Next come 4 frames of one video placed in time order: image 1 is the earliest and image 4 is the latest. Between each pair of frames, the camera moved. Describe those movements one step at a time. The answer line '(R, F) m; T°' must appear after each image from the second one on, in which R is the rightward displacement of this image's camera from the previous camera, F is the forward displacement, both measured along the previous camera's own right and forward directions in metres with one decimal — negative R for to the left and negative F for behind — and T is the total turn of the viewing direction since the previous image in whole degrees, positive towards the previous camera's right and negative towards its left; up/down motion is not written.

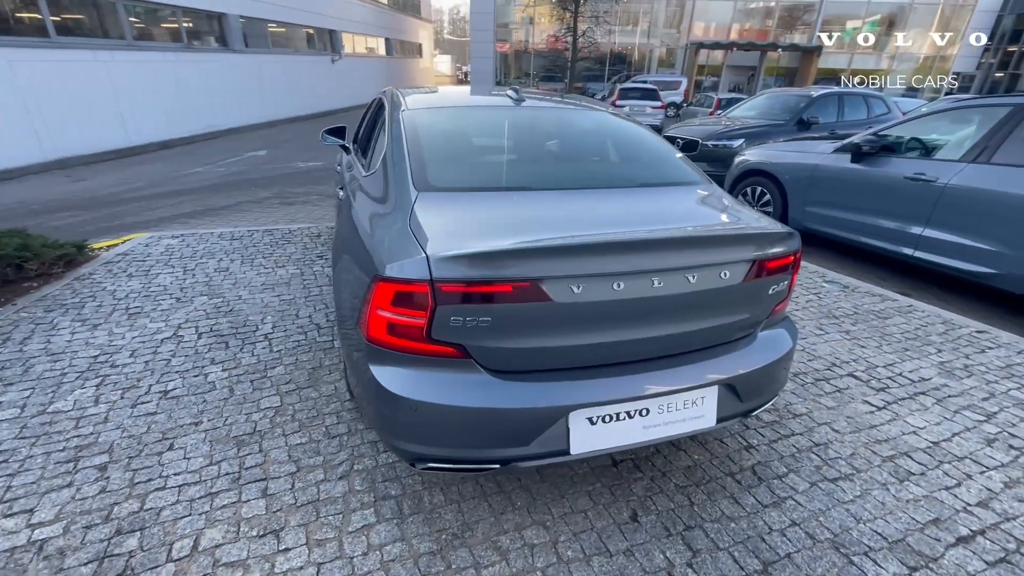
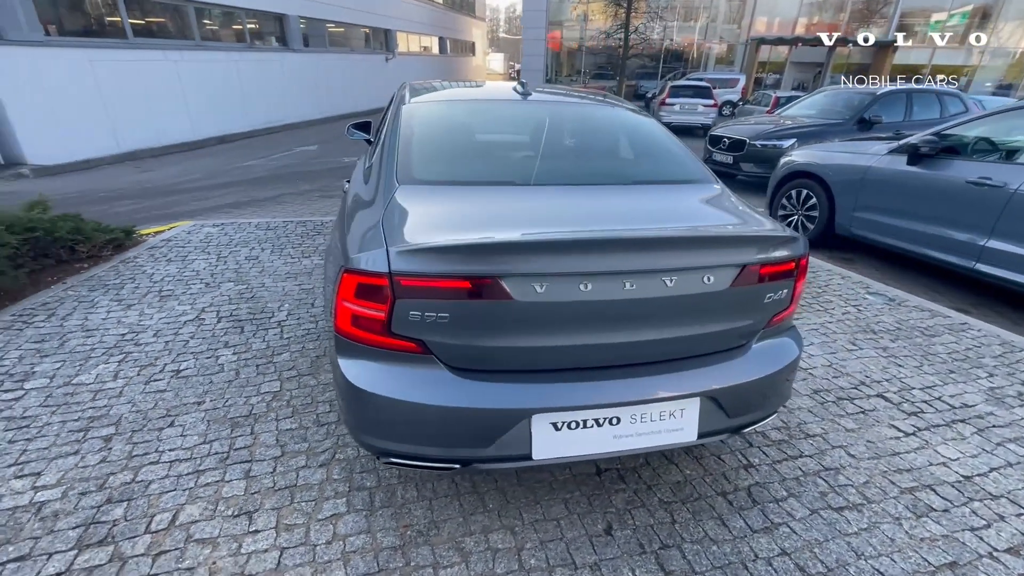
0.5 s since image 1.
(+0.3, +0.1) m; -6°
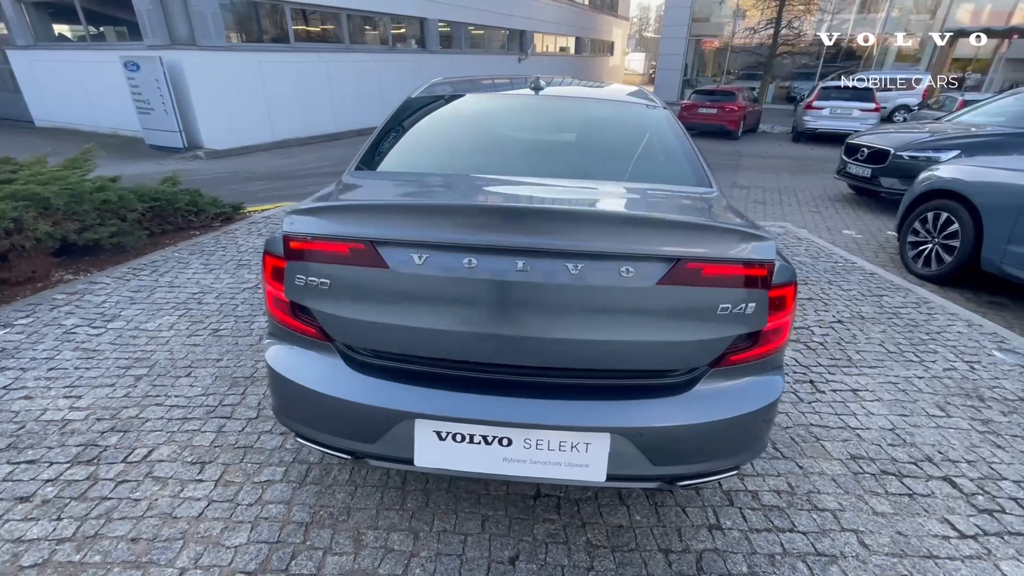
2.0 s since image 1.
(+0.8, +0.3) m; -16°
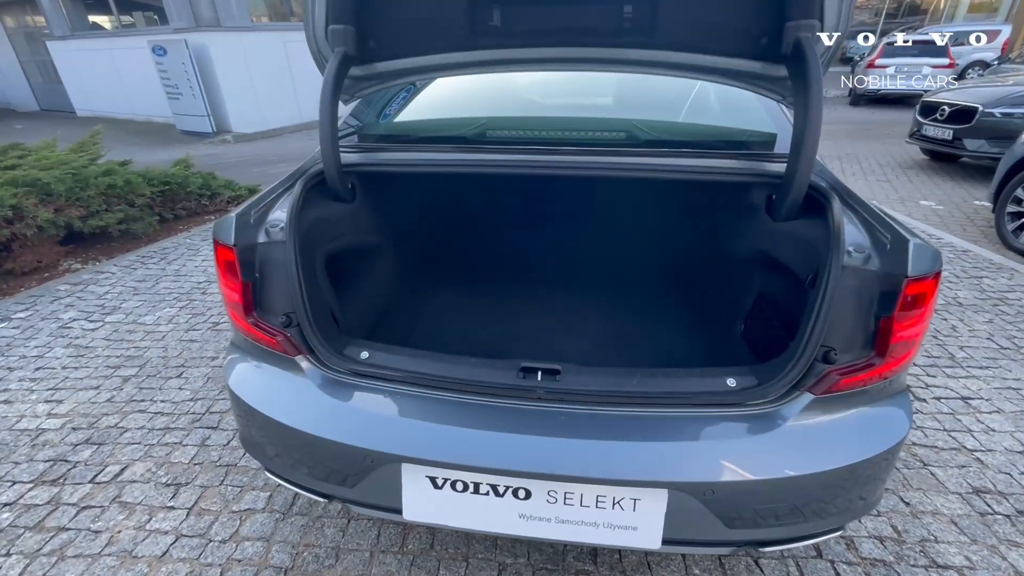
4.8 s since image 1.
(+0.1, +0.5) m; -4°
